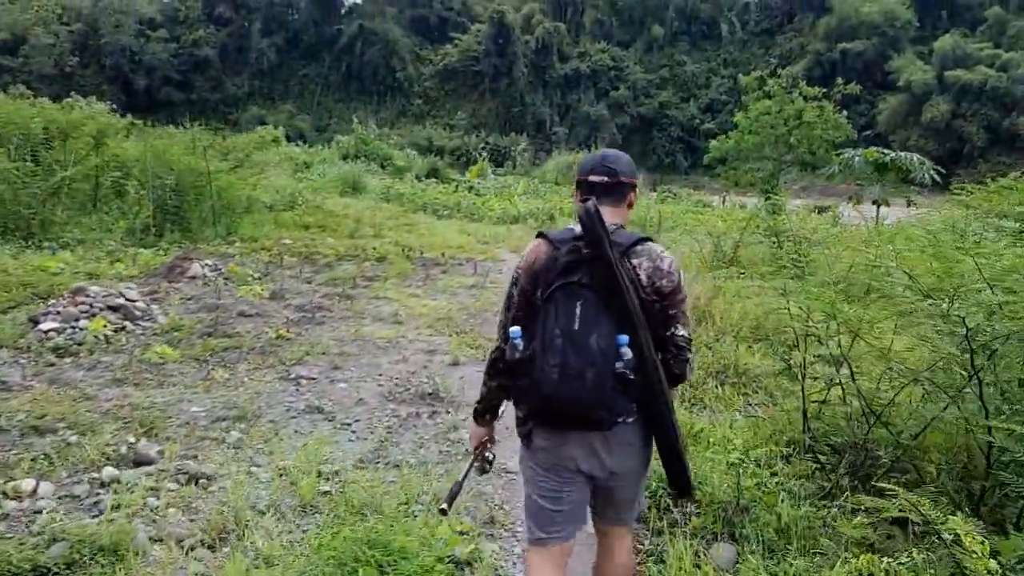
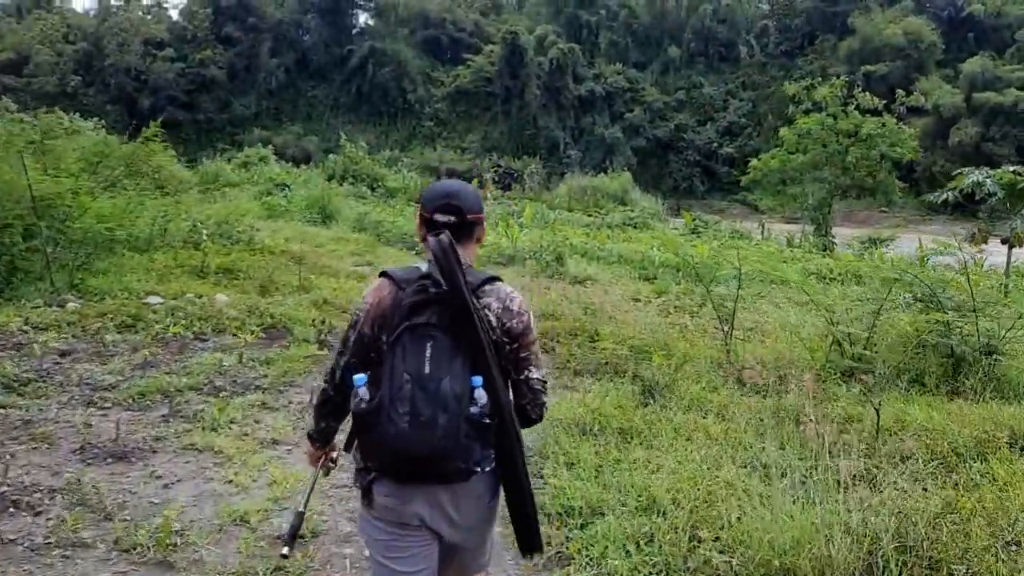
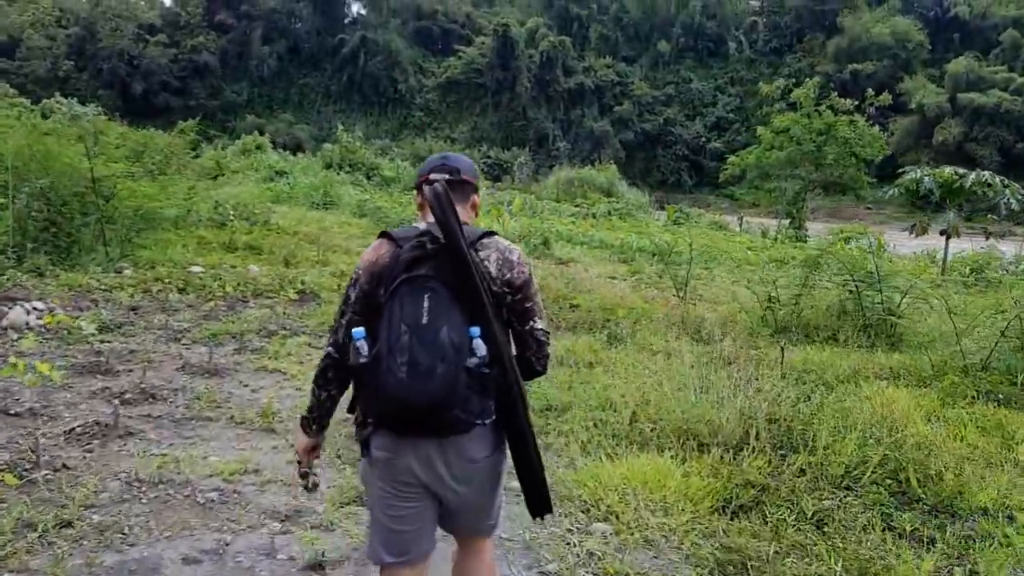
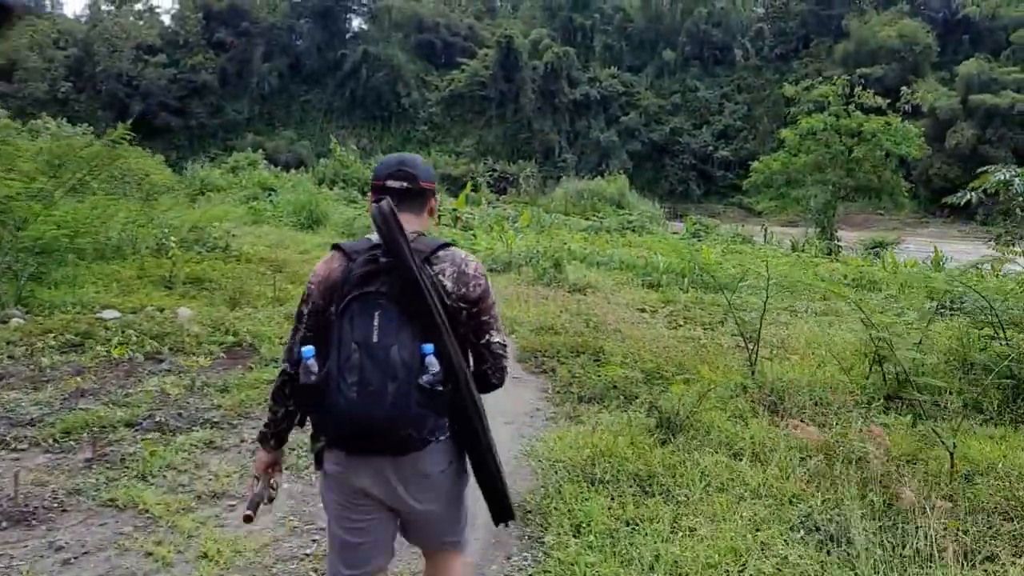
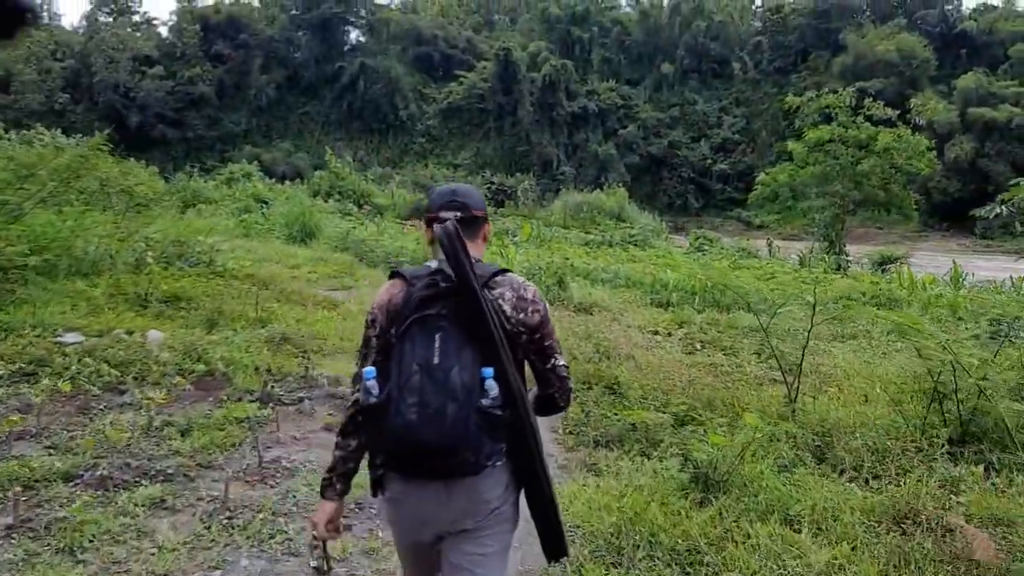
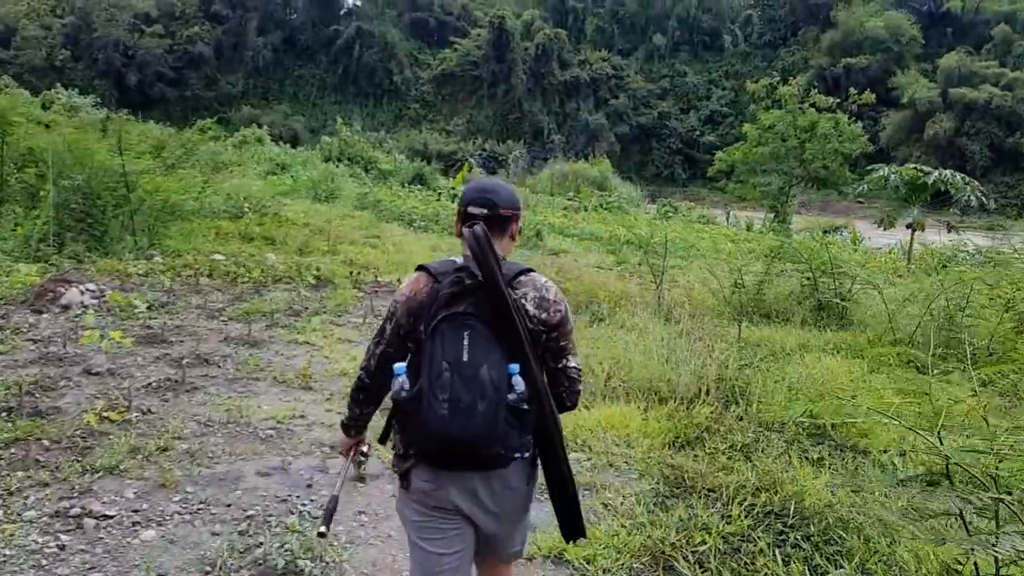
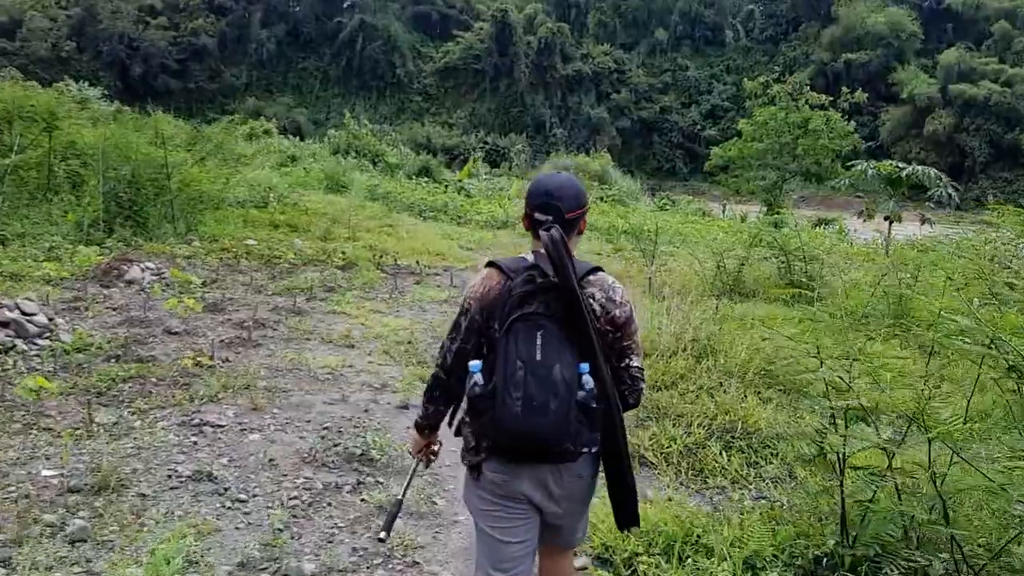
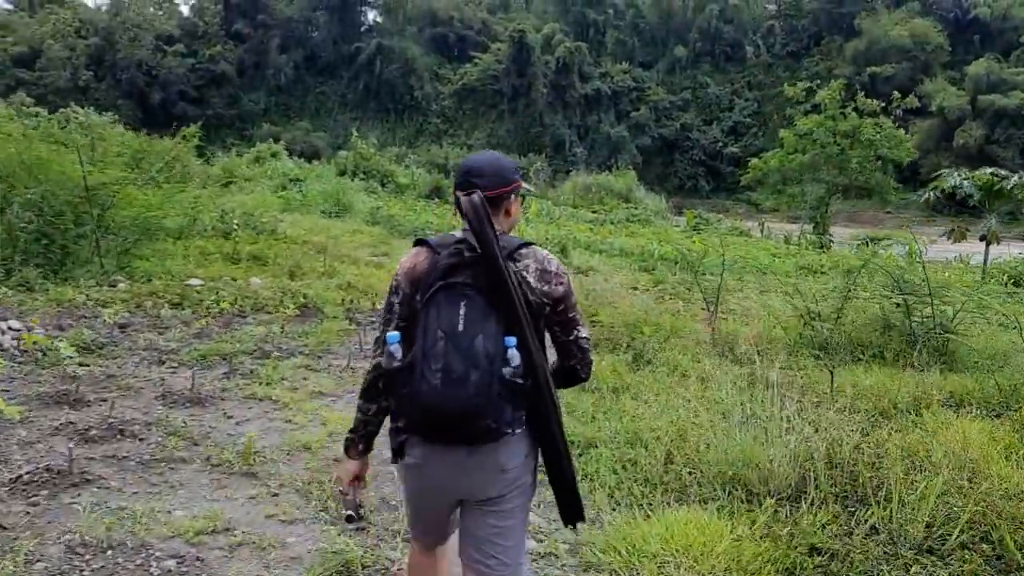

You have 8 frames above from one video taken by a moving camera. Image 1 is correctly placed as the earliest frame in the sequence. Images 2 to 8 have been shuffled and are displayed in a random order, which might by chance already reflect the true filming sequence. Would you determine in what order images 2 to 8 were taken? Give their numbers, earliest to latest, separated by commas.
7, 6, 3, 8, 2, 4, 5
